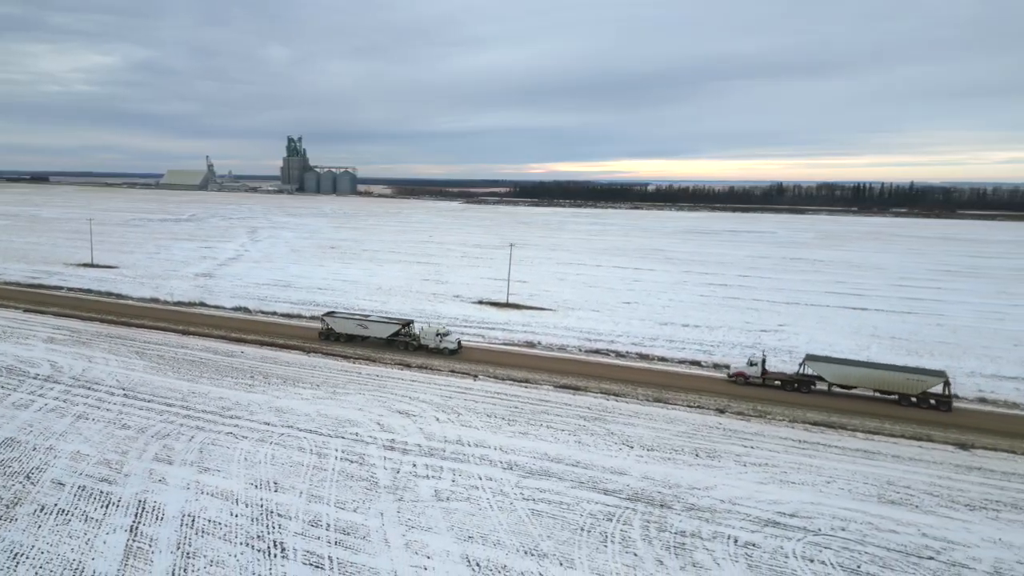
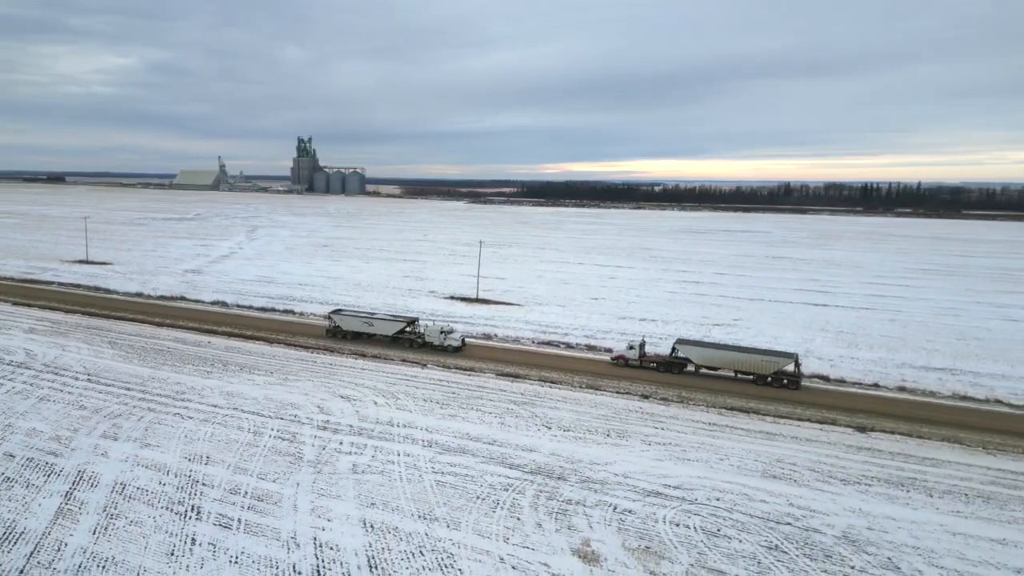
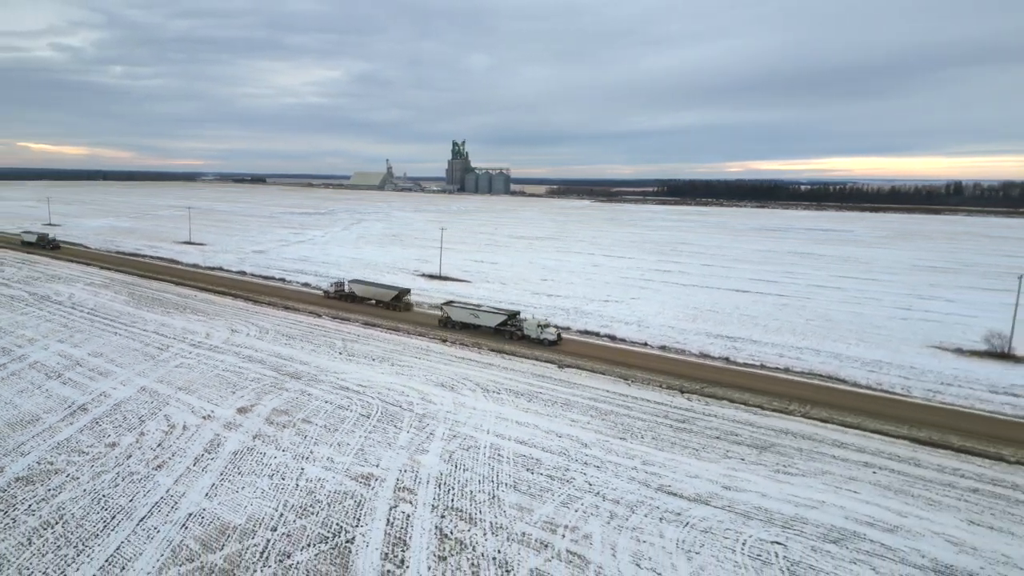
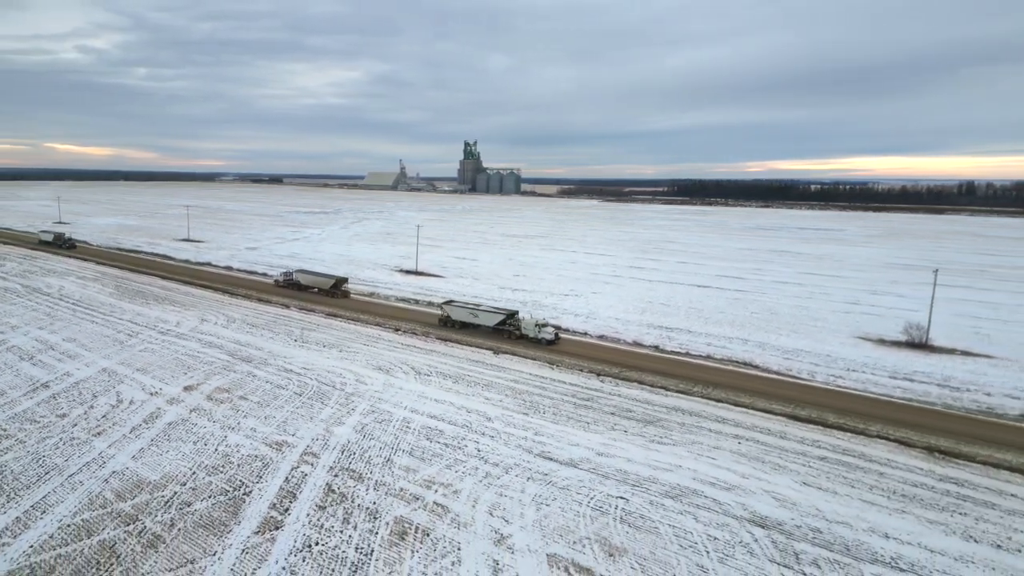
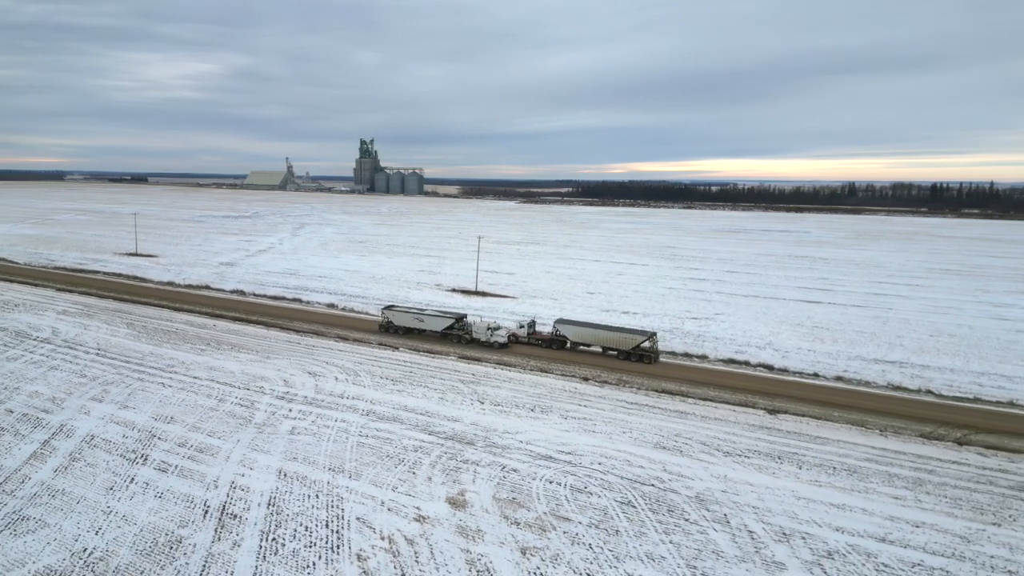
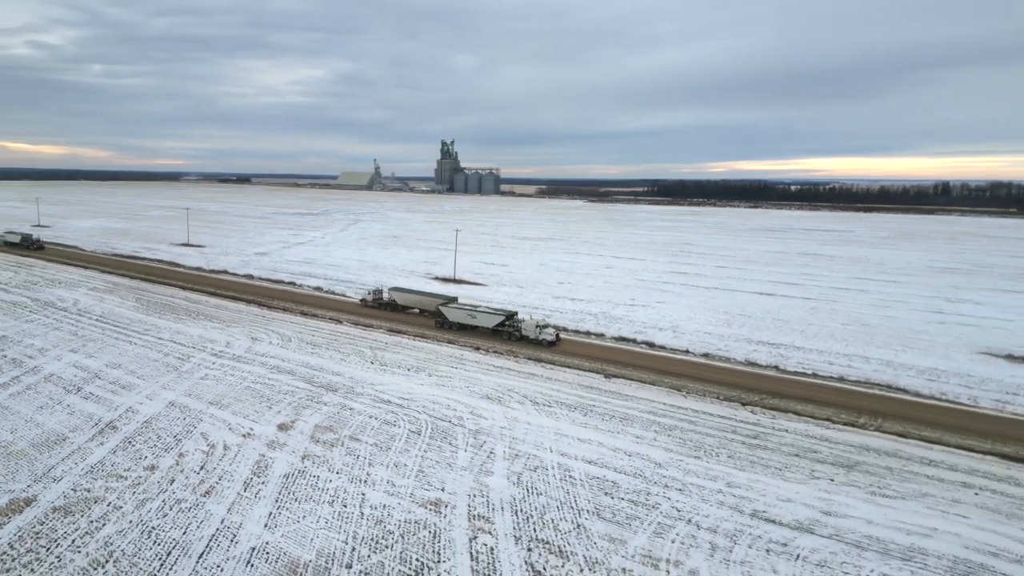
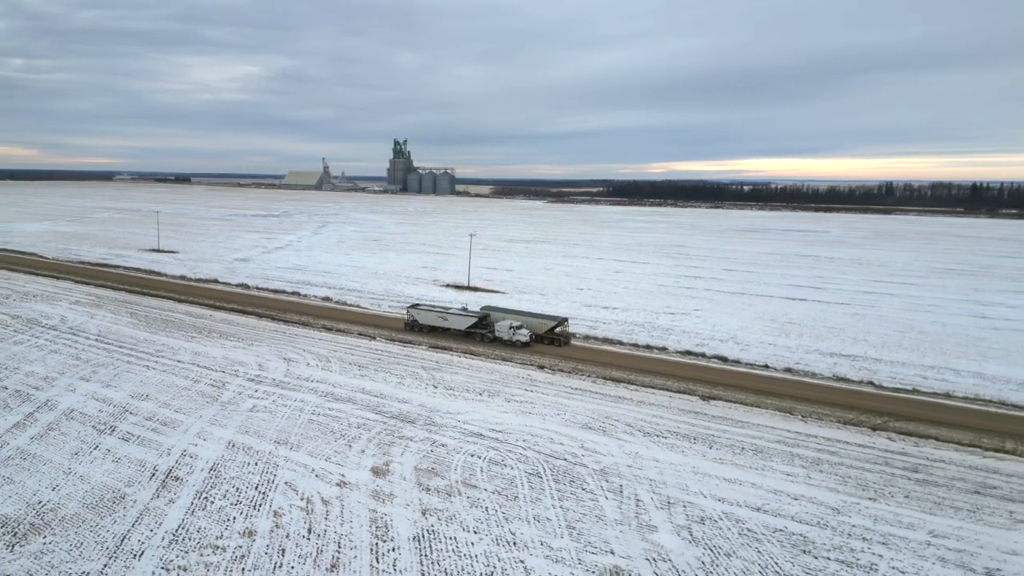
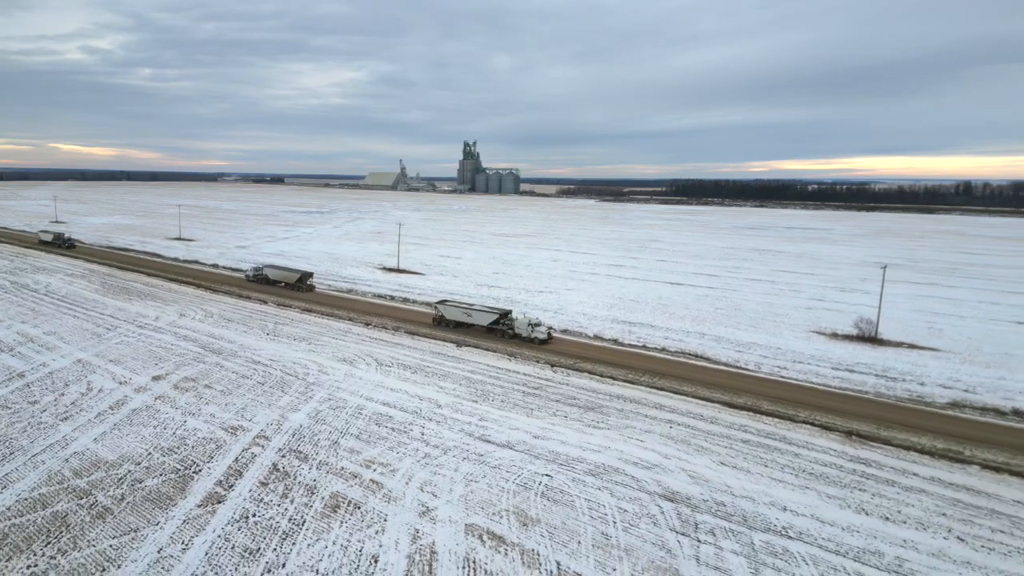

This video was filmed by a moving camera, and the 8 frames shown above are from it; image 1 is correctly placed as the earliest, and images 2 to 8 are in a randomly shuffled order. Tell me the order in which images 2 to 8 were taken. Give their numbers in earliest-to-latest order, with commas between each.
2, 5, 7, 6, 3, 4, 8
